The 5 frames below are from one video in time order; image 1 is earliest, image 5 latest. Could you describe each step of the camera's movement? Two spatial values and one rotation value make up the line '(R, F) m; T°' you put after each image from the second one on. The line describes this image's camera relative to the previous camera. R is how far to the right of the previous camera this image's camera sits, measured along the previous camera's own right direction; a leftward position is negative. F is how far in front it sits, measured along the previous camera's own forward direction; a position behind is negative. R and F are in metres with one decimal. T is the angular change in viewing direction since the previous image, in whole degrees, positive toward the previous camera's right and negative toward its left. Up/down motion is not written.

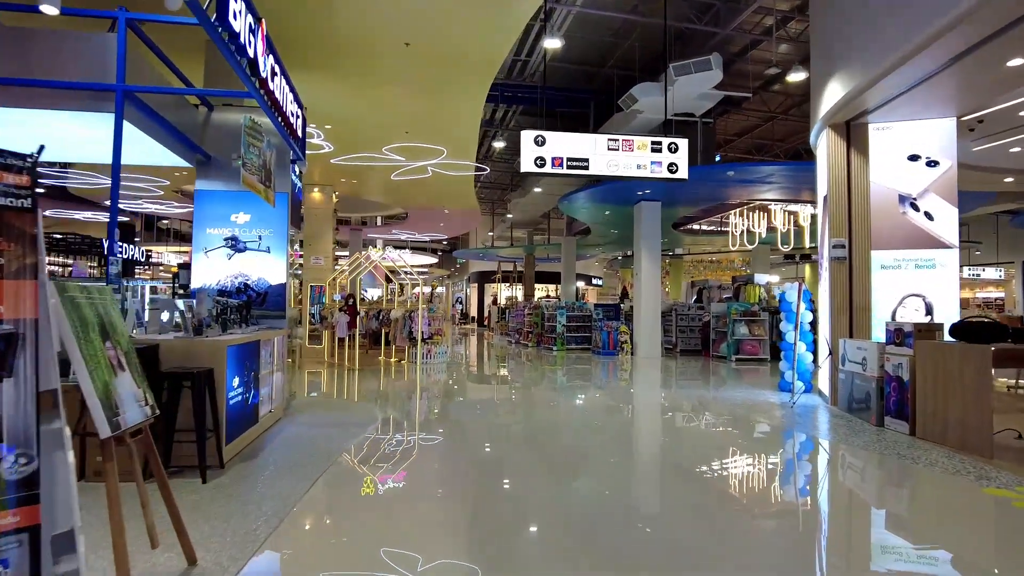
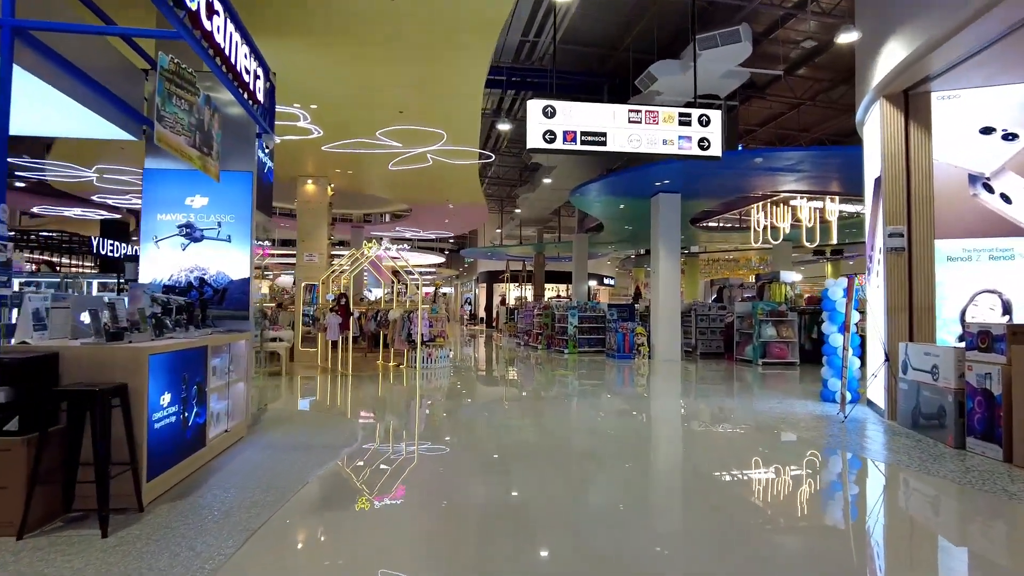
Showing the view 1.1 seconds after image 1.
(0.0, +0.7) m; -1°
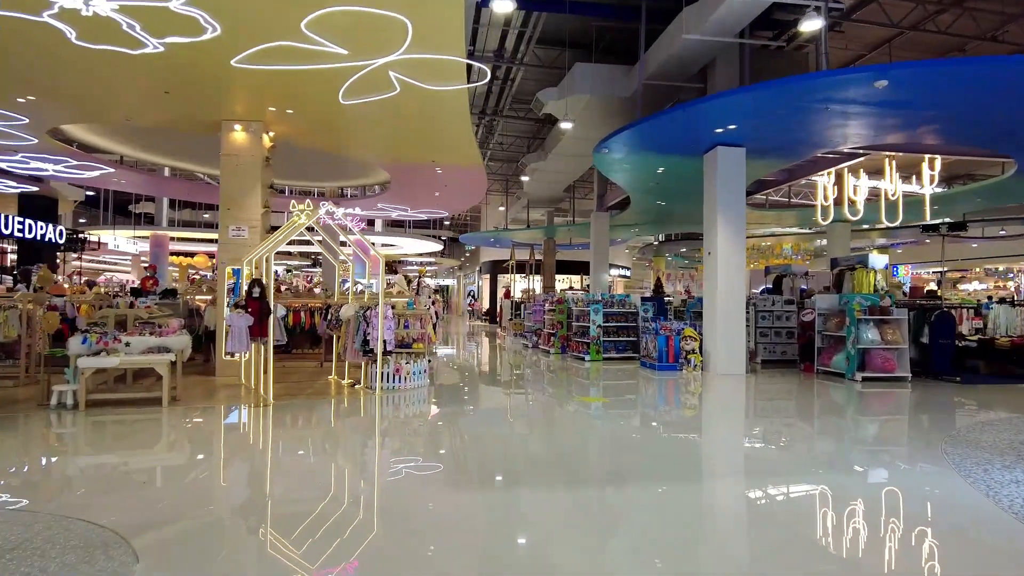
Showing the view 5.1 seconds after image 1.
(0.0, +2.7) m; -1°
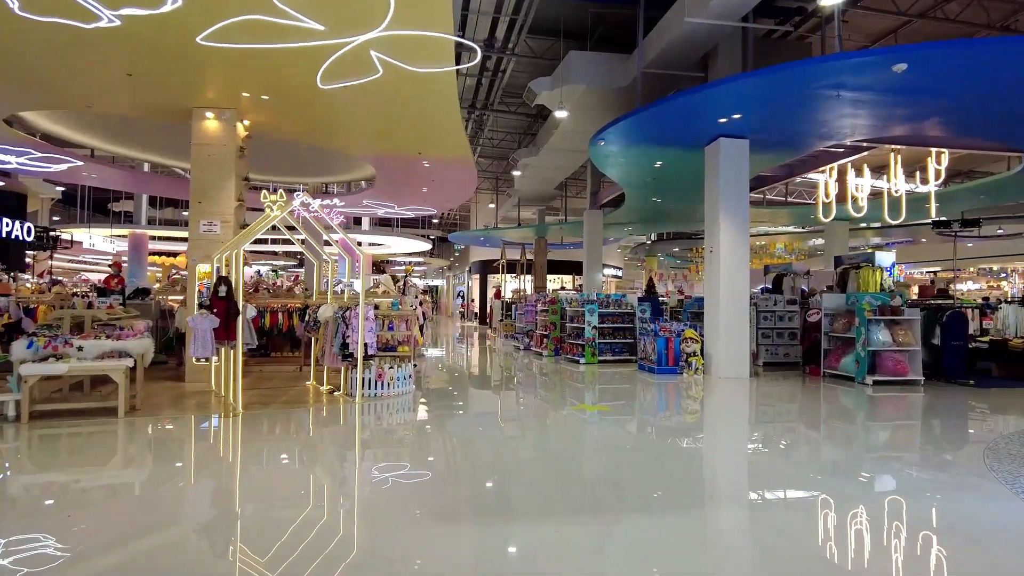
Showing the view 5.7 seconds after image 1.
(0.0, +0.4) m; +1°
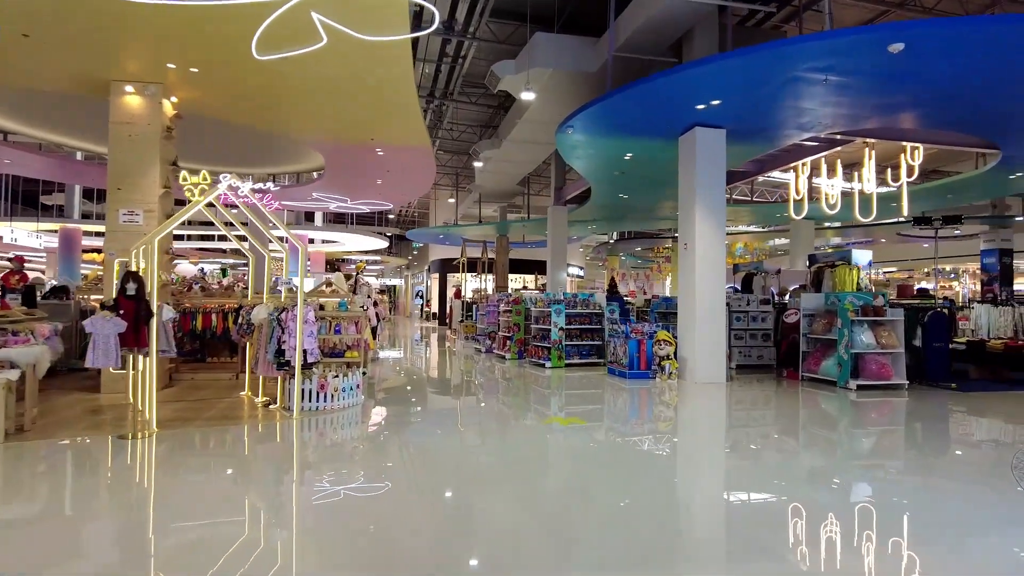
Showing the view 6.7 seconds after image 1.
(0.0, +0.6) m; +4°
